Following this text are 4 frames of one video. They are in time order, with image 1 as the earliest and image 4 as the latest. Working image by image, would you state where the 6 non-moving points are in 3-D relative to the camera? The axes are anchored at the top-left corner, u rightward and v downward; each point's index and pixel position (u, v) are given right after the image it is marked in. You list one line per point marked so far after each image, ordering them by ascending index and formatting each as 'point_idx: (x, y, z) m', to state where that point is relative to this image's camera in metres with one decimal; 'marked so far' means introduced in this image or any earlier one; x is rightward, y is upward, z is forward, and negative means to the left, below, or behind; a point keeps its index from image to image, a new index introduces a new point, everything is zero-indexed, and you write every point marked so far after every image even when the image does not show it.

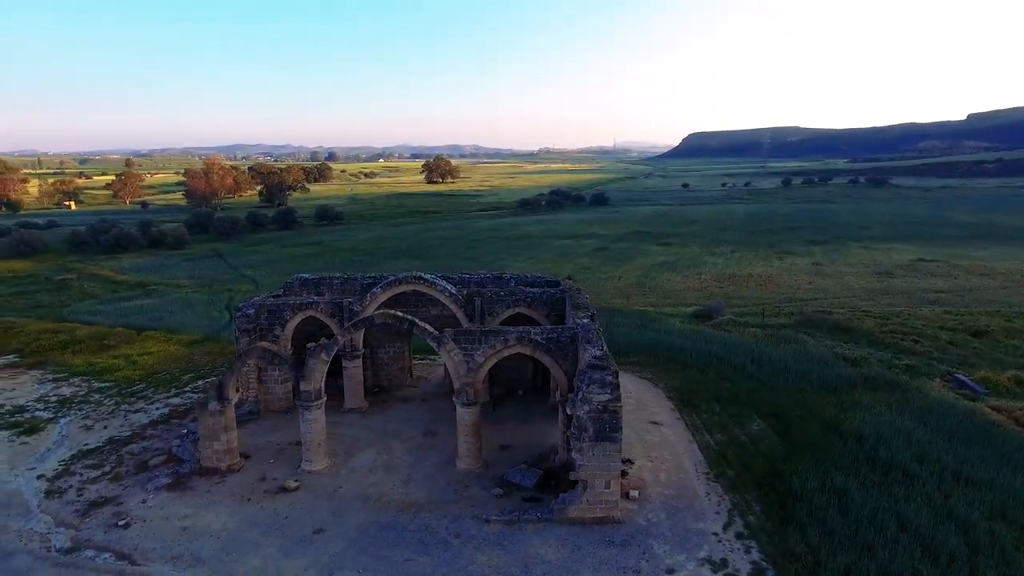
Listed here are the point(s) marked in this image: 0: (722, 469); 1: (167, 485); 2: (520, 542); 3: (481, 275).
0: (+4.9, -4.2, +15.0) m
1: (-7.7, -4.4, +14.5) m
2: (+0.1, -4.8, +12.2) m
3: (-0.9, +0.4, +19.7) m
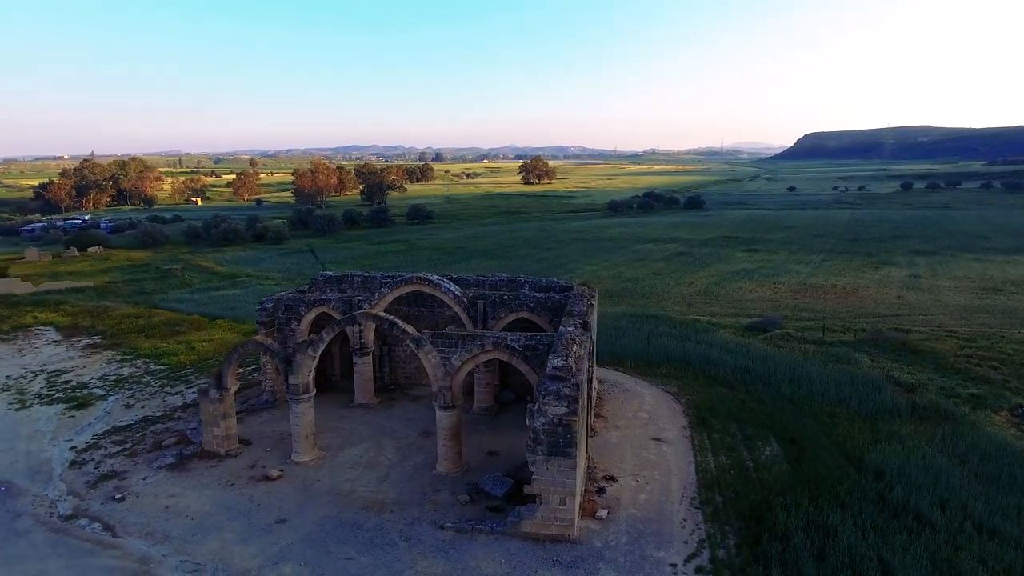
0: (+4.3, -4.5, +14.0) m
1: (-8.2, -4.2, +15.5) m
2: (-0.9, -4.9, +11.9) m
3: (-0.5, +0.3, +19.5) m
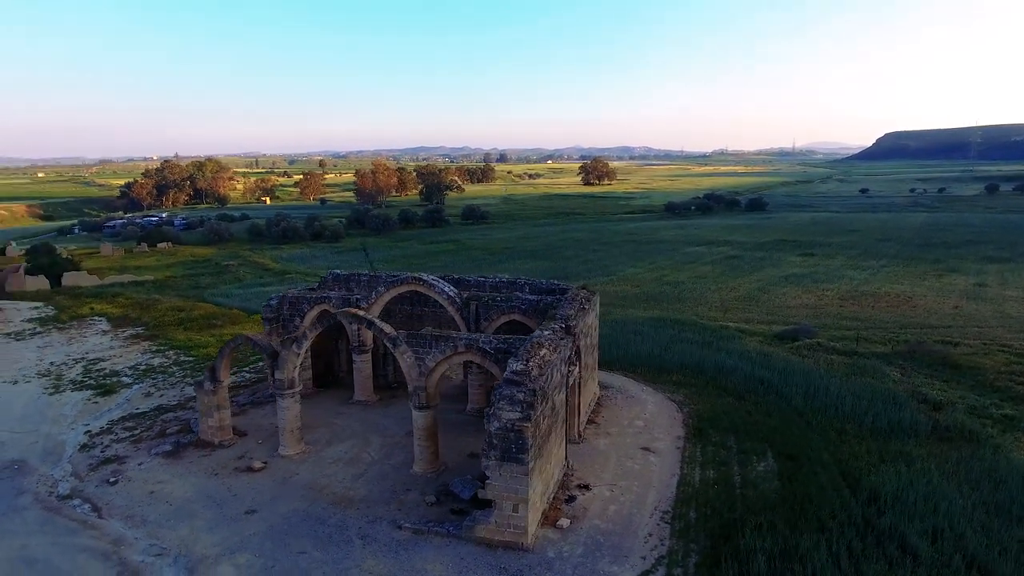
0: (+3.6, -4.6, +13.4) m
1: (-8.7, -4.1, +16.3) m
2: (-1.8, -4.9, +11.9) m
3: (-0.5, +0.3, +19.4) m
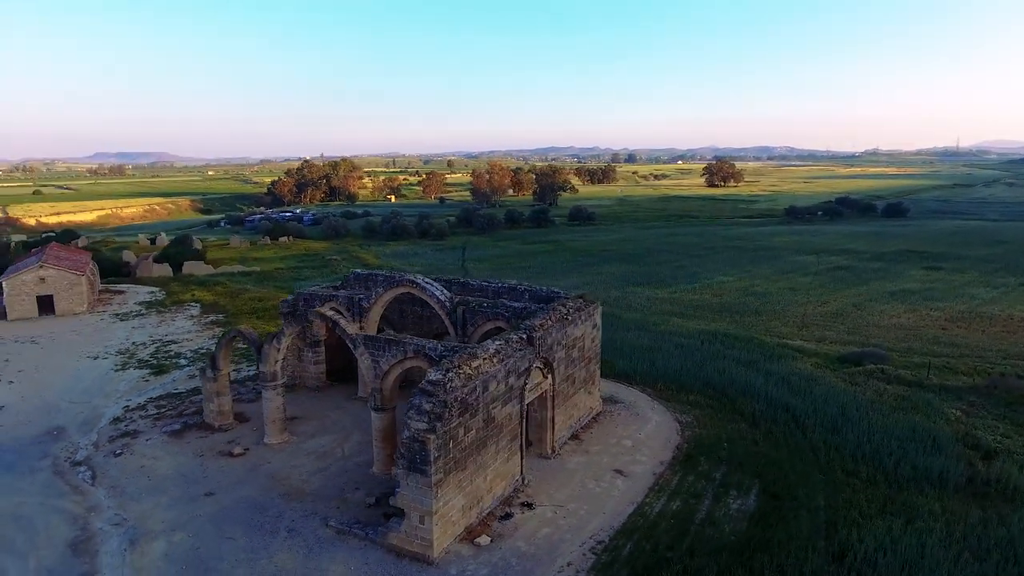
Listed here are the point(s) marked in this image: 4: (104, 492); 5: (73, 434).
0: (+2.1, -4.9, +12.5) m
1: (-9.3, -3.9, +17.7) m
2: (-3.5, -4.9, +12.1) m
3: (-0.4, +0.1, +19.1) m
4: (-9.3, -4.6, +14.7) m
5: (-12.3, -4.1, +18.1) m
